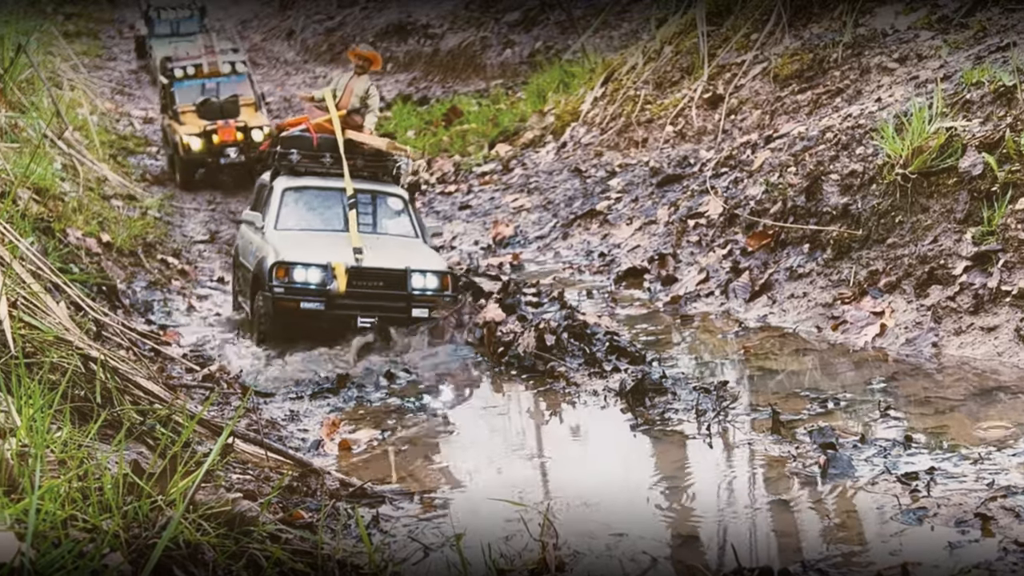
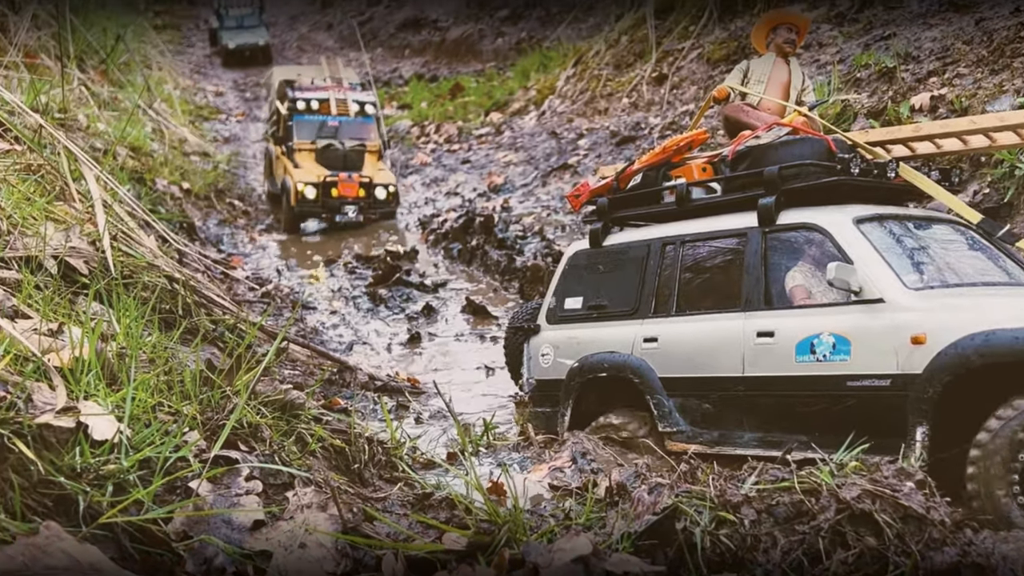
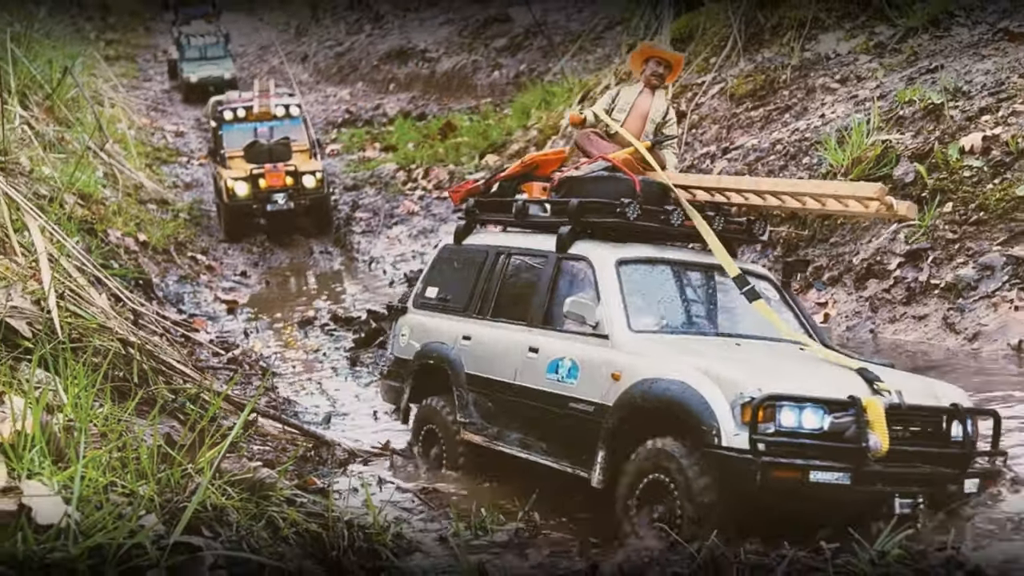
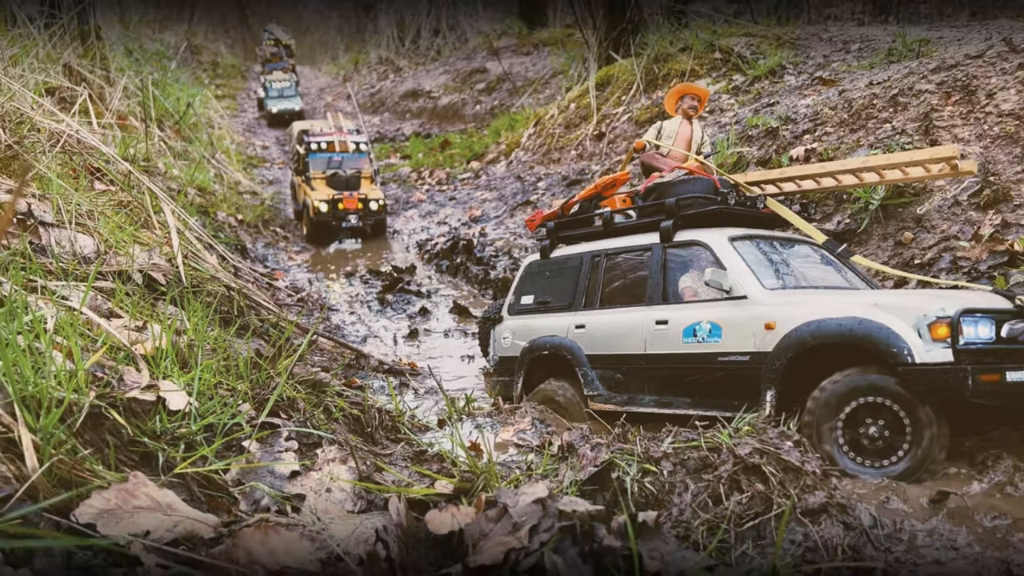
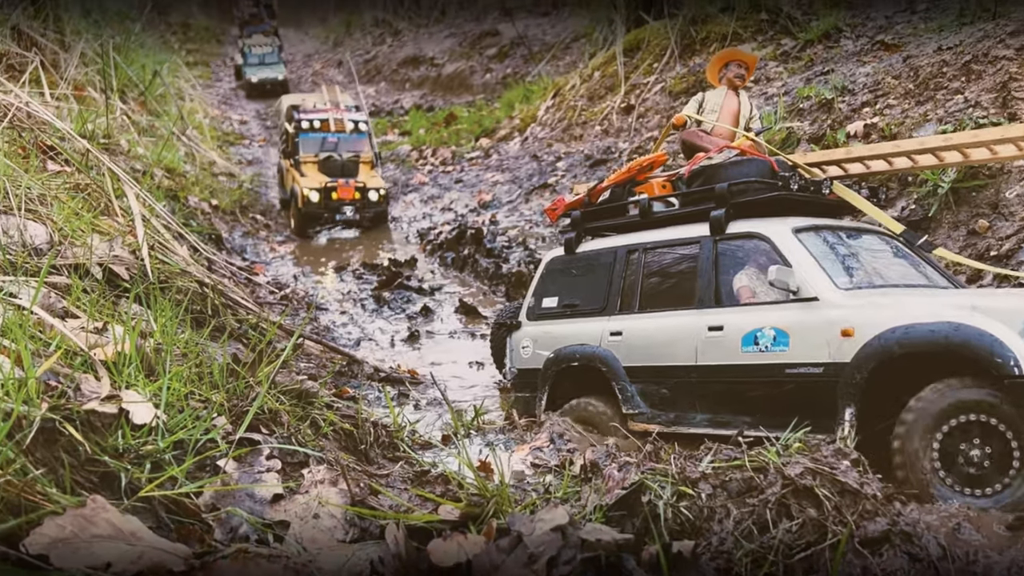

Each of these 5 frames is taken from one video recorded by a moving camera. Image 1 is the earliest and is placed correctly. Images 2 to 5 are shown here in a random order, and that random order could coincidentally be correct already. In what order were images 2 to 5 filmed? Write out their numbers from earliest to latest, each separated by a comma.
3, 4, 5, 2
